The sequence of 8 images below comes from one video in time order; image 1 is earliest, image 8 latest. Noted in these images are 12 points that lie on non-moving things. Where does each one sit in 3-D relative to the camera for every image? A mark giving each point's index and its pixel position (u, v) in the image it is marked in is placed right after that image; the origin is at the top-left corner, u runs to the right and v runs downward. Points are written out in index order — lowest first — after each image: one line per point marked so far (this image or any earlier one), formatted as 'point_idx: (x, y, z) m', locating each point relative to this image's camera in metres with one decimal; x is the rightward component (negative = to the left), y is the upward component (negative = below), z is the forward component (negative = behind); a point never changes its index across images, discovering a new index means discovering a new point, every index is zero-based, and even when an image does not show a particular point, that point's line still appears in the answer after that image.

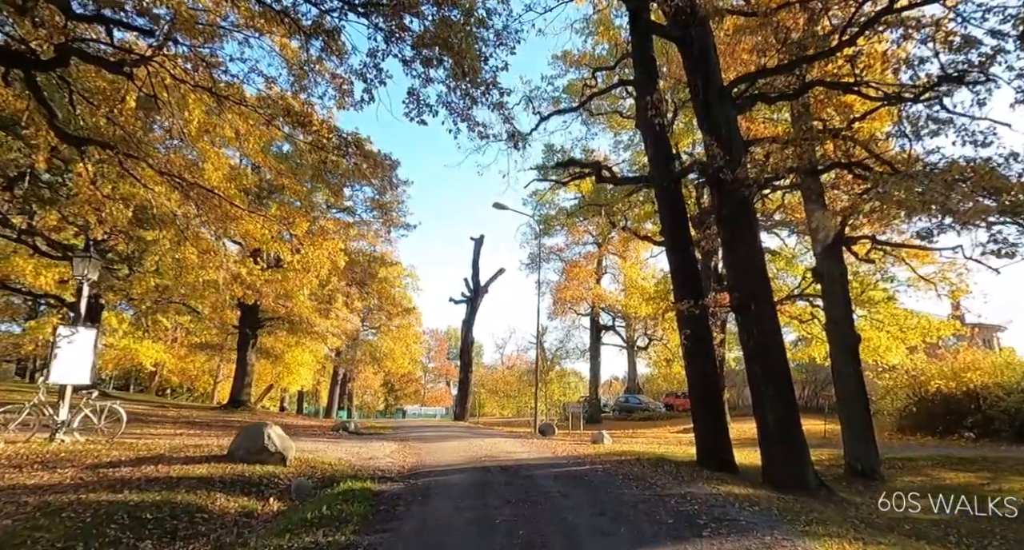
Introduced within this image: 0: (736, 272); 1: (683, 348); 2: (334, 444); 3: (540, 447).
0: (+3.5, +0.1, +10.2) m
1: (+3.0, -1.3, +11.5) m
2: (-3.4, -3.2, +12.5) m
3: (+0.5, -3.5, +13.4) m
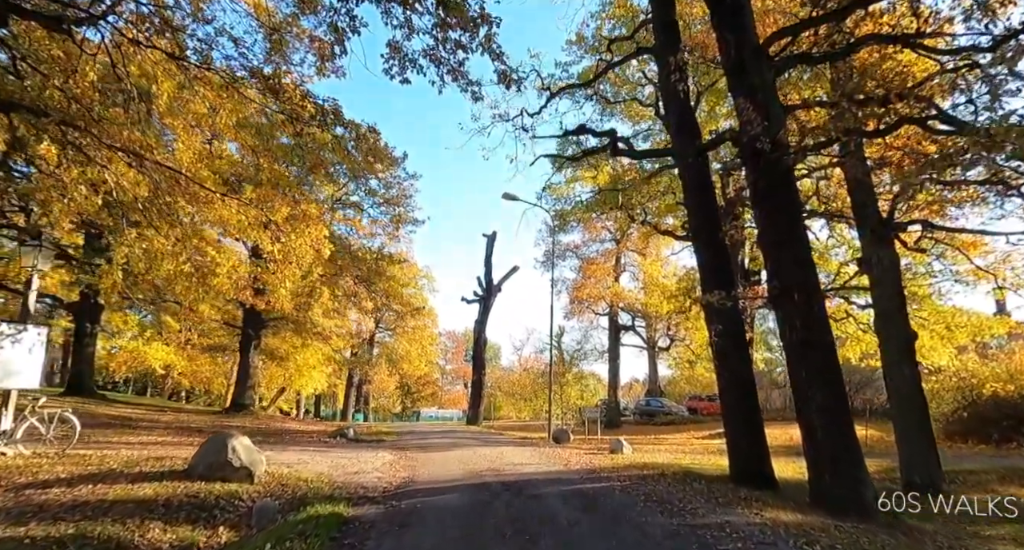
0: (+3.5, +0.2, +8.8) m
1: (+3.1, -1.1, +10.1) m
2: (-3.3, -3.1, +11.3) m
3: (+0.7, -3.4, +12.1) m
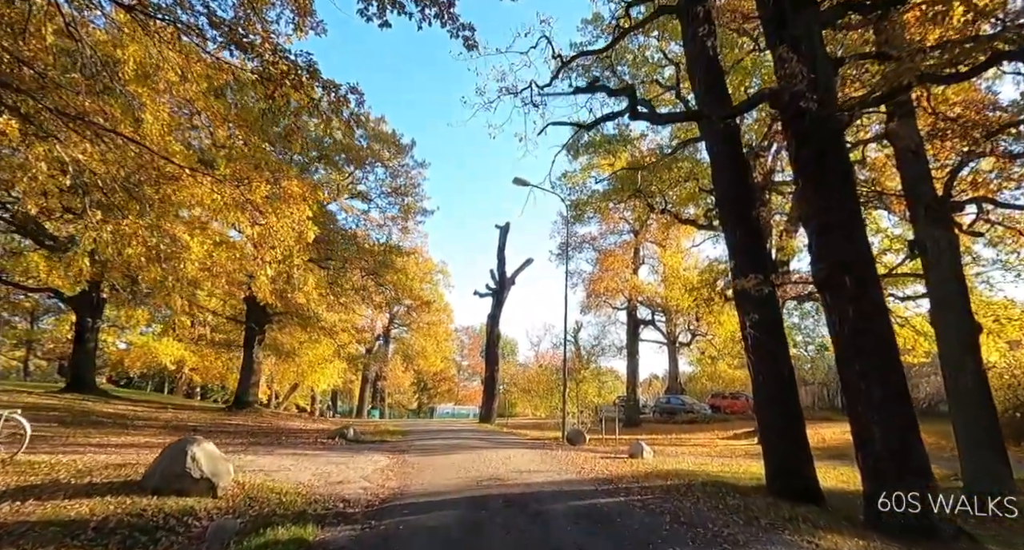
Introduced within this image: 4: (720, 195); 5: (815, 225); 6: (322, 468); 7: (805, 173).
0: (+3.6, +0.5, +7.5) m
1: (+3.2, -0.9, +8.8) m
2: (-3.2, -2.9, +10.2) m
3: (+0.8, -3.1, +10.9) m
4: (+3.1, +1.2, +9.7) m
5: (+3.5, +0.6, +7.6) m
6: (-2.8, -2.8, +9.5) m
7: (+3.5, +1.2, +7.8) m
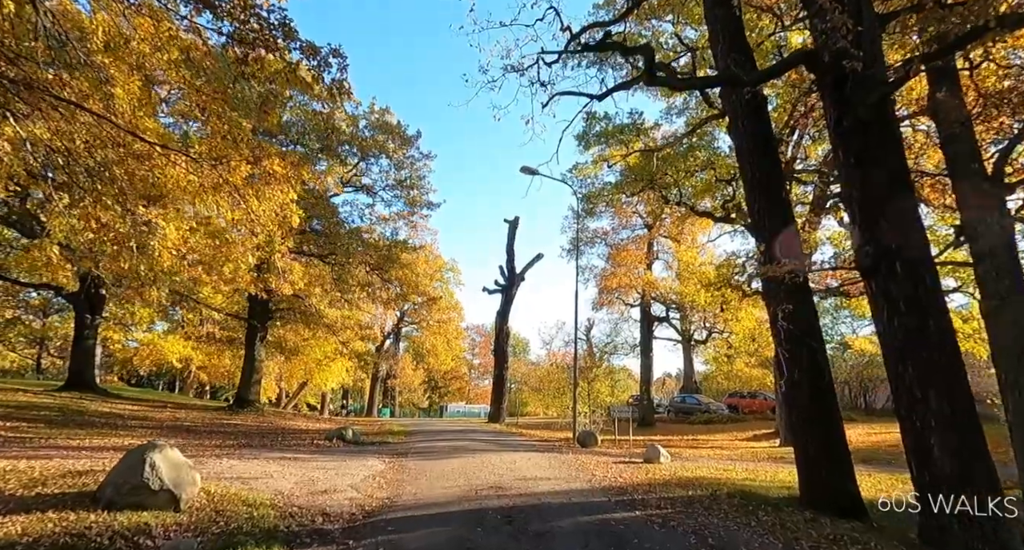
0: (+3.6, +0.6, +6.6) m
1: (+3.2, -0.7, +7.9) m
2: (-3.1, -2.7, +9.4) m
3: (+0.9, -3.0, +10.0) m
4: (+3.1, +1.3, +8.8) m
5: (+3.5, +0.7, +6.7) m
6: (-2.7, -2.6, +8.7) m
7: (+3.5, +1.3, +6.8) m
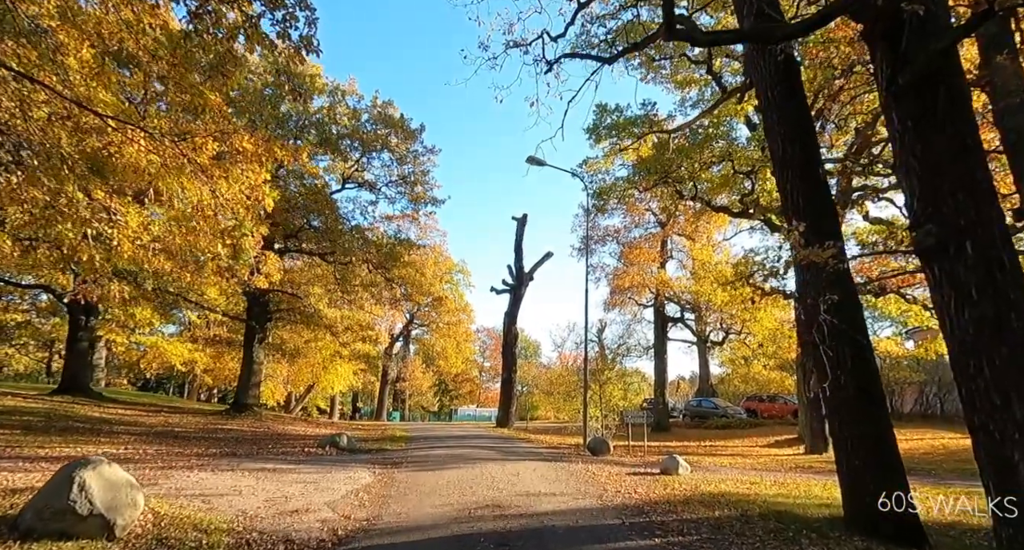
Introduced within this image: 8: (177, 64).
0: (+3.5, +0.8, +5.6) m
1: (+3.2, -0.6, +6.9) m
2: (-3.1, -2.6, +8.4) m
3: (+0.9, -2.9, +9.0) m
4: (+3.1, +1.5, +7.7) m
5: (+3.5, +0.9, +5.6) m
6: (-2.7, -2.5, +7.7) m
7: (+3.4, +1.5, +5.8) m
8: (-3.7, +2.3, +7.2) m
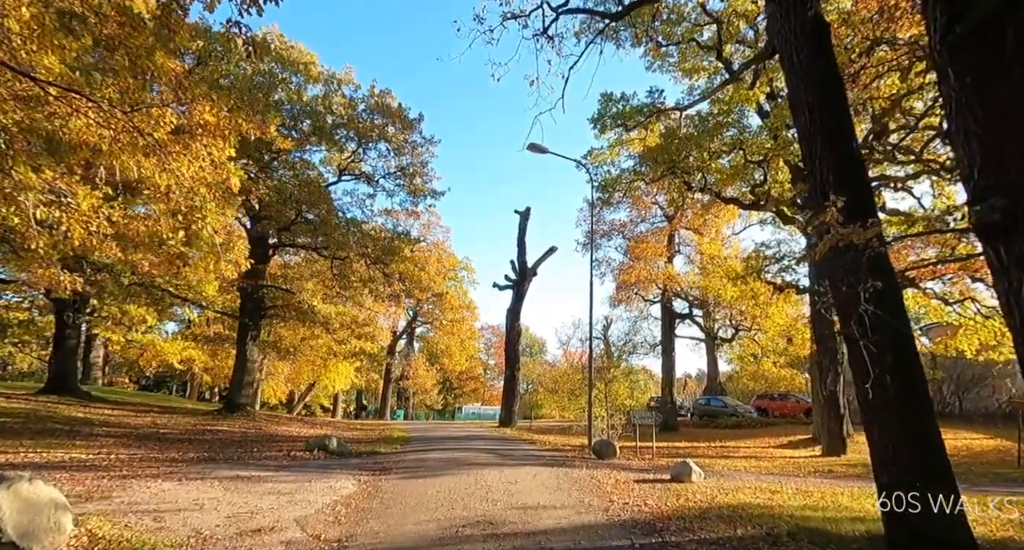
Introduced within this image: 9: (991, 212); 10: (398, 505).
0: (+3.4, +0.9, +4.7) m
1: (+3.1, -0.4, +6.0) m
2: (-3.2, -2.5, +7.6) m
3: (+0.9, -2.7, +8.2) m
4: (+3.0, +1.6, +6.9) m
5: (+3.4, +1.0, +4.8) m
6: (-2.7, -2.4, +6.9) m
7: (+3.3, +1.6, +4.9) m
8: (-3.7, +2.4, +6.4) m
9: (+3.4, +0.6, +4.7) m
10: (-1.3, -2.5, +7.2) m
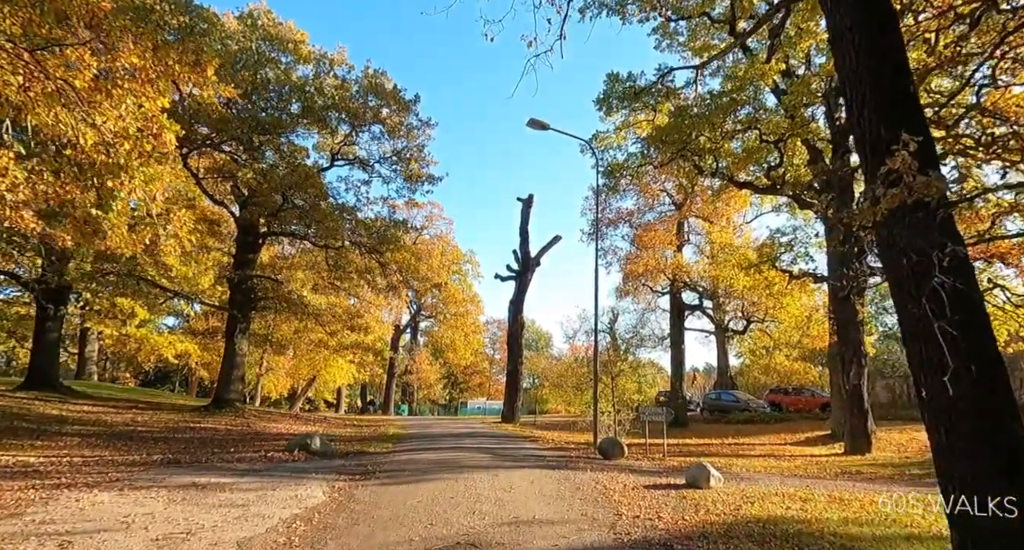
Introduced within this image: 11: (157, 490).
0: (+3.3, +1.1, +3.5) m
1: (+3.0, -0.2, +4.9) m
2: (-3.2, -2.3, +6.6) m
3: (+0.8, -2.5, +7.1) m
4: (+2.9, +1.9, +5.7) m
5: (+3.3, +1.2, +3.6) m
6: (-2.8, -2.2, +5.9) m
7: (+3.2, +1.8, +3.8) m
8: (-3.8, +2.6, +5.3) m
9: (+3.3, +0.8, +3.6) m
10: (-1.3, -2.3, +6.2) m
11: (-3.8, -2.3, +7.2) m
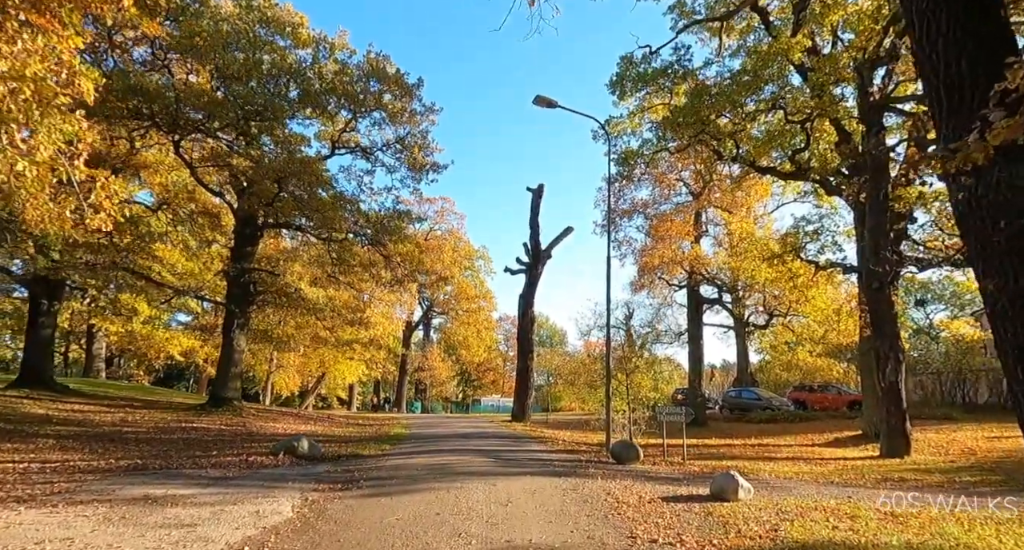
0: (+3.2, +1.3, +2.4) m
1: (+2.9, 0.0, +3.8) m
2: (-3.3, -2.1, +5.6) m
3: (+0.8, -2.3, +6.1) m
4: (+2.8, +2.1, +4.6) m
5: (+3.2, +1.4, +2.5) m
6: (-2.9, -2.0, +4.9) m
7: (+3.1, +2.0, +2.6) m
8: (-3.9, +2.8, +4.3) m
9: (+3.2, +1.0, +2.5) m
10: (-1.4, -2.1, +5.2) m
11: (-3.8, -2.2, +6.2) m
